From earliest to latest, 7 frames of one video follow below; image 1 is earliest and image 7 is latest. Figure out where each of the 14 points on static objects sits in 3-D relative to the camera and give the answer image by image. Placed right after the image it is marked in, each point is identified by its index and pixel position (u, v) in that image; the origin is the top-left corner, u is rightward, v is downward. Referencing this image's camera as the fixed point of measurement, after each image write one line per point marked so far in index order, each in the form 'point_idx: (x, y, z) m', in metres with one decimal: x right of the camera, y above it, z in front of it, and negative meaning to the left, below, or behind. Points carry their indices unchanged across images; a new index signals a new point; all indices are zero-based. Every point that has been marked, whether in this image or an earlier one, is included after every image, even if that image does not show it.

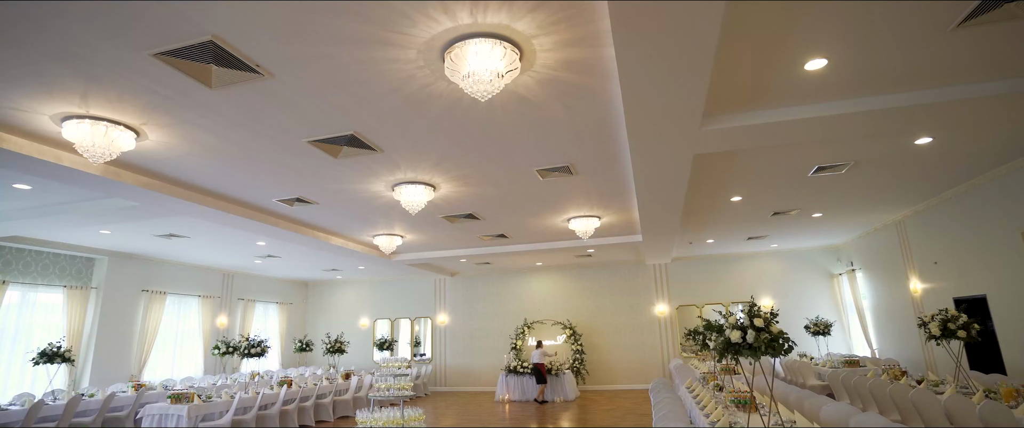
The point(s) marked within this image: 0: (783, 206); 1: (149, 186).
0: (+3.9, +0.1, +7.5) m
1: (-3.8, +0.3, +5.4) m
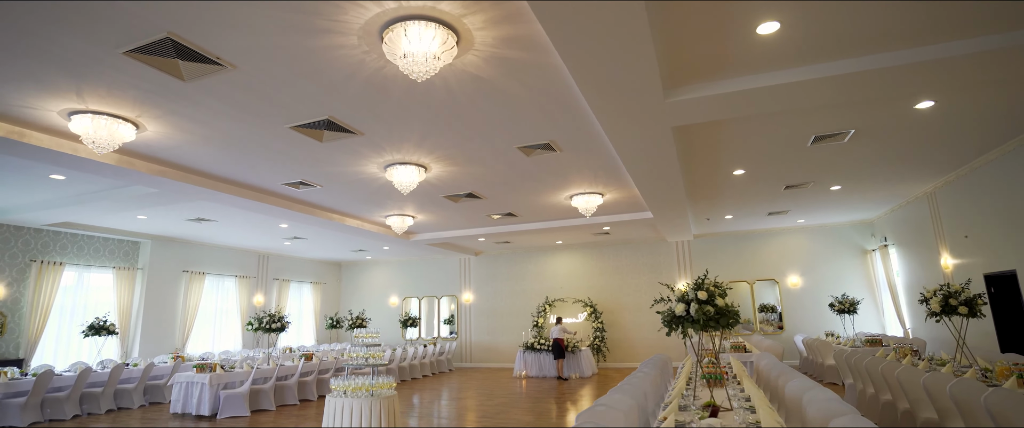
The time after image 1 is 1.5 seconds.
0: (+3.9, +0.5, +7.2) m
1: (-4.0, +0.5, +5.9) m
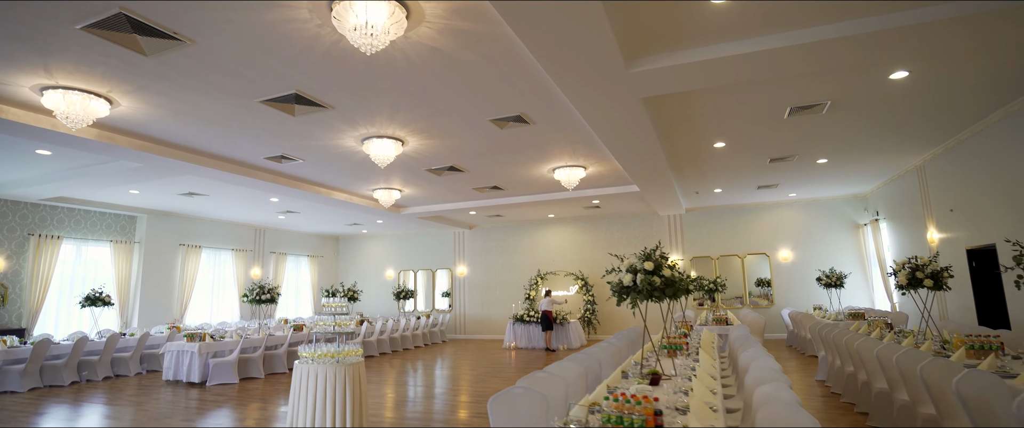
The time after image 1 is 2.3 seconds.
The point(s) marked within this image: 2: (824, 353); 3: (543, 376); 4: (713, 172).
0: (+3.7, +0.9, +7.2) m
1: (-4.3, +0.8, +6.0) m
2: (+3.8, -1.7, +6.3) m
3: (+0.2, -0.9, +3.0) m
4: (+3.1, +0.7, +8.1) m
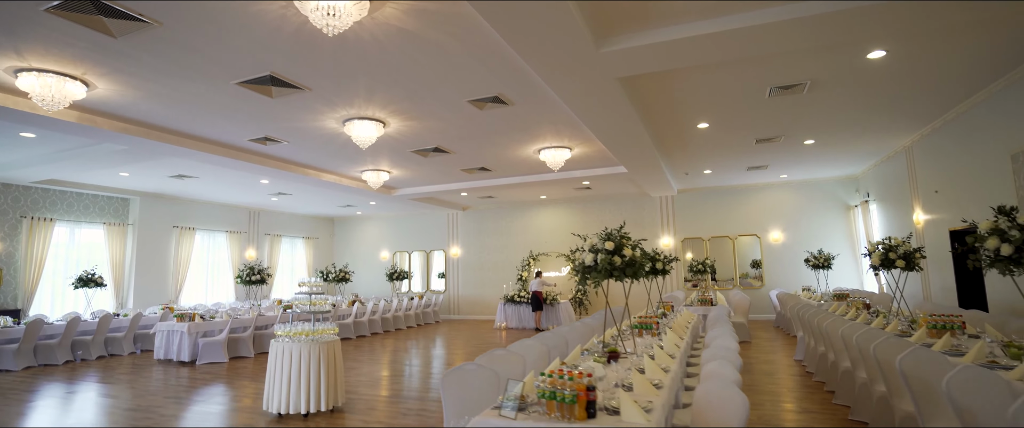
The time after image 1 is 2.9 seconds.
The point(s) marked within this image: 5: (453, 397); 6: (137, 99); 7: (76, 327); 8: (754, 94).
0: (+3.4, +1.1, +7.1) m
1: (-4.5, +1.0, +6.0) m
2: (+3.6, -1.5, +6.4) m
3: (-0.1, -0.8, +3.1) m
4: (+2.9, +1.0, +8.0) m
5: (-0.3, -0.9, +2.7) m
6: (-3.8, +1.2, +5.3) m
7: (-6.3, -1.6, +7.5) m
8: (+2.7, +1.3, +5.8) m
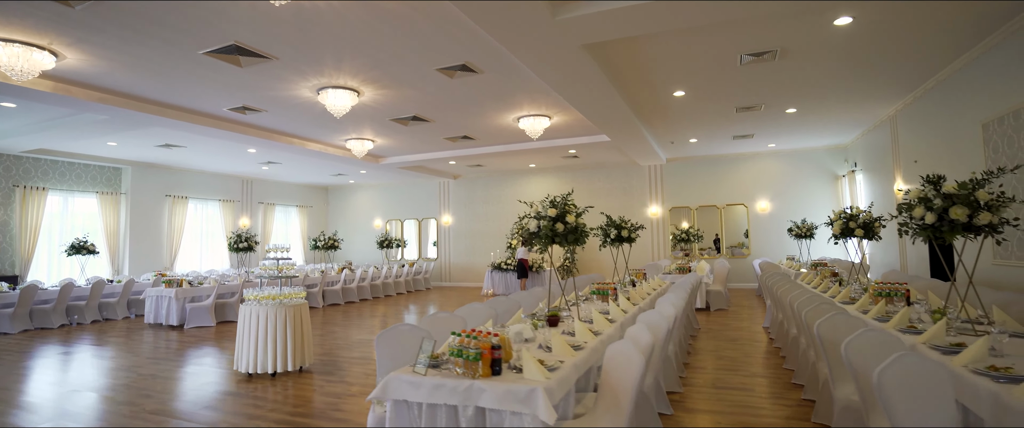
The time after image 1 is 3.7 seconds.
0: (+3.1, +1.5, +7.1) m
1: (-4.8, +1.3, +6.1) m
2: (+3.2, -1.1, +6.4) m
3: (-0.4, -0.6, +3.2) m
4: (+2.6, +1.4, +8.0) m
5: (-0.7, -0.8, +2.8) m
6: (-4.2, +1.5, +5.4) m
7: (-6.6, -1.2, +7.7) m
8: (+2.4, +1.7, +5.7) m
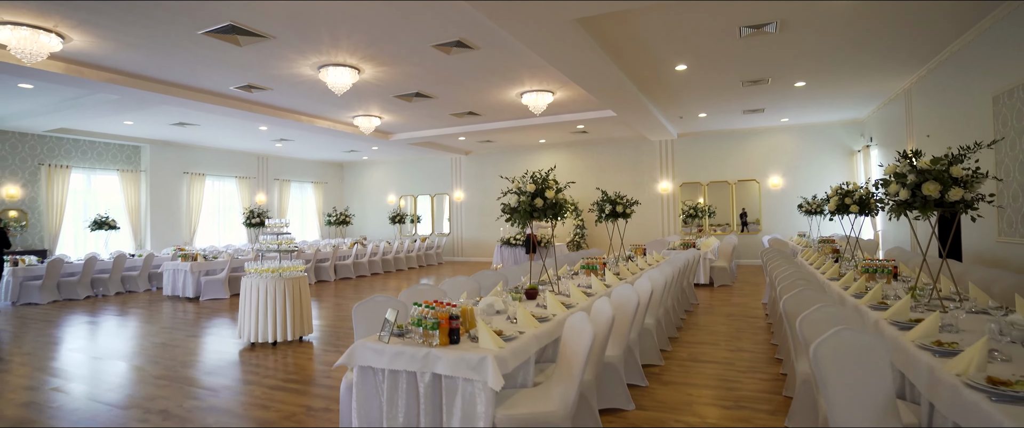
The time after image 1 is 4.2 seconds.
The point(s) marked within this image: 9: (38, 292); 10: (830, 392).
0: (+3.1, +1.9, +6.9) m
1: (-4.8, +1.6, +6.3) m
2: (+3.2, -0.8, +6.4) m
3: (-0.6, -0.5, +3.3) m
4: (+2.7, +1.8, +7.9) m
5: (-0.8, -0.6, +3.0) m
6: (-4.2, +1.7, +5.5) m
7: (-6.5, -0.8, +8.1) m
8: (+2.3, +1.9, +5.6) m
9: (-6.8, -1.1, +7.5) m
10: (+1.1, -0.6, +1.9) m
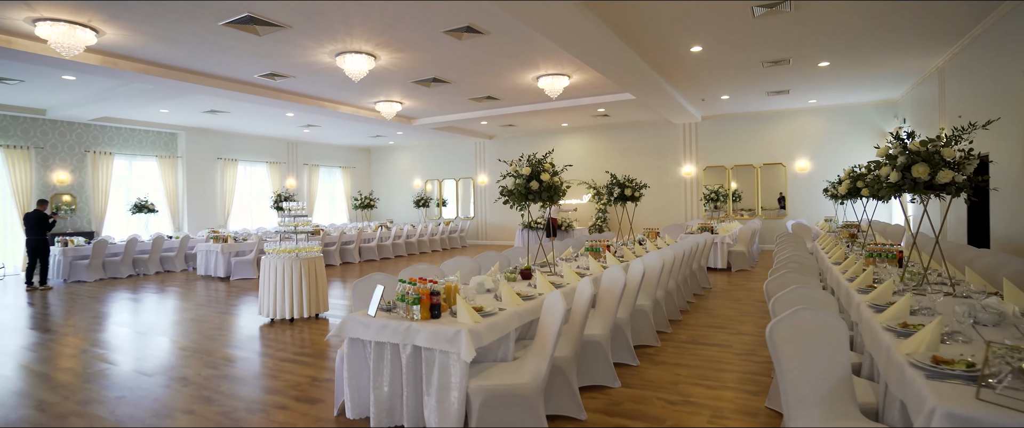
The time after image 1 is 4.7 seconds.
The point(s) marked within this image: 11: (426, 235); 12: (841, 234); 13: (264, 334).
0: (+3.3, +2.1, +6.8) m
1: (-4.7, +1.8, +6.6) m
2: (+3.4, -0.6, +6.3) m
3: (-0.6, -0.4, +3.5) m
4: (+2.9, +2.0, +7.7) m
5: (-0.9, -0.5, +3.1) m
6: (-4.1, +1.9, +5.8) m
7: (-6.3, -0.5, +8.6) m
8: (+2.4, +2.1, +5.5) m
9: (-6.6, -0.9, +8.0) m
10: (+1.0, -0.6, +1.9) m
11: (-2.0, -0.5, +12.2) m
12: (+3.8, -0.2, +6.0) m
13: (-2.3, -1.1, +4.8) m
